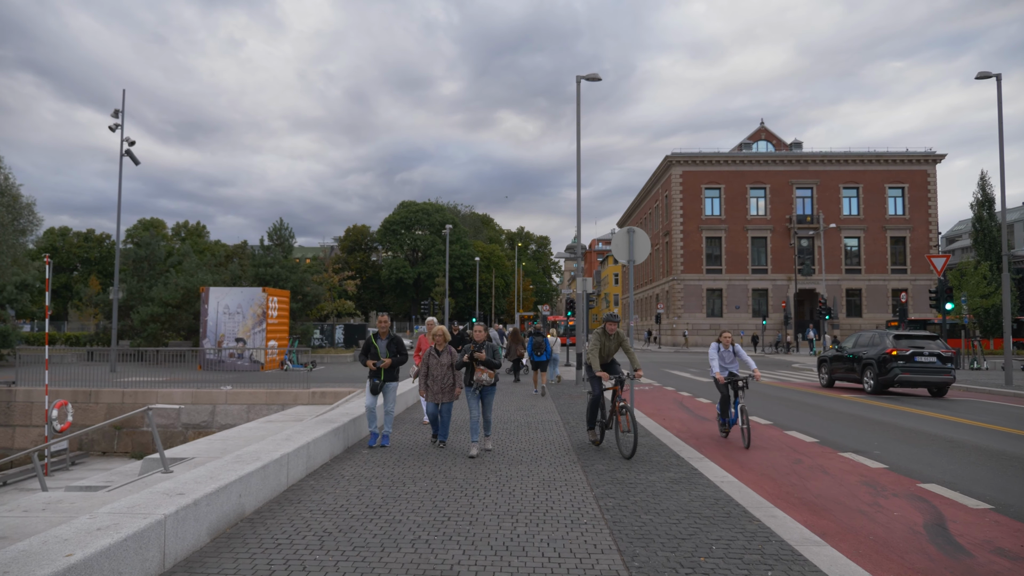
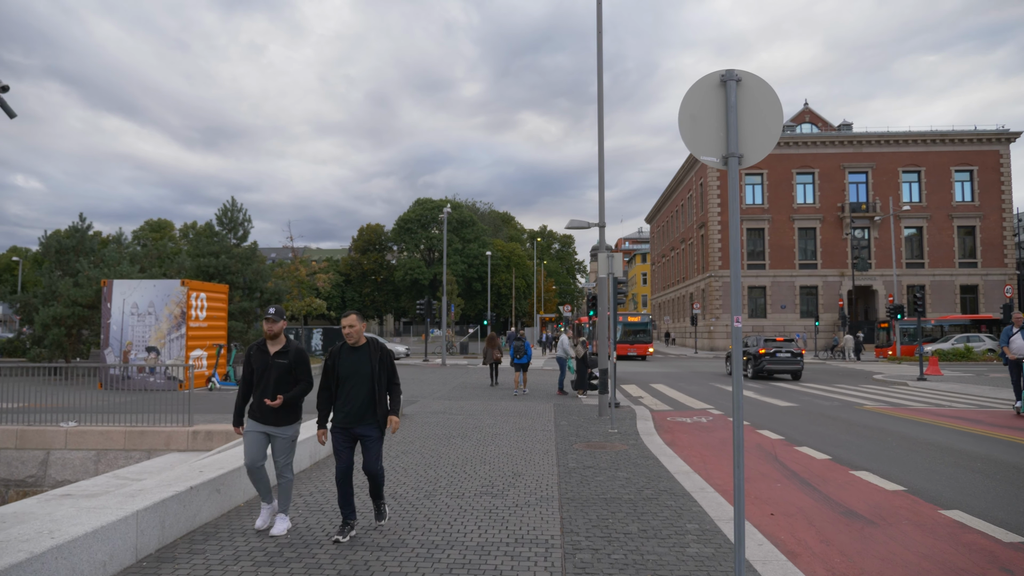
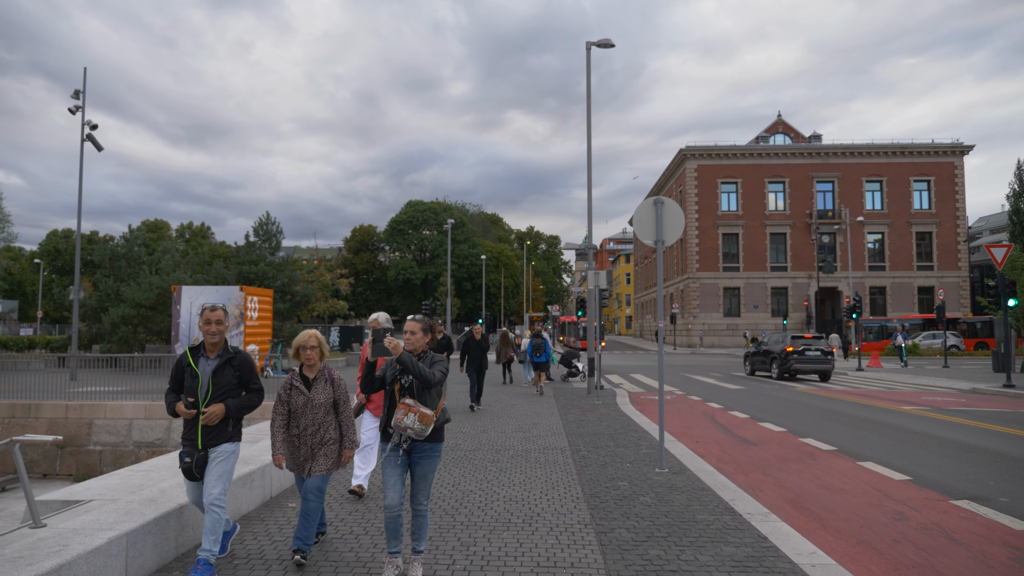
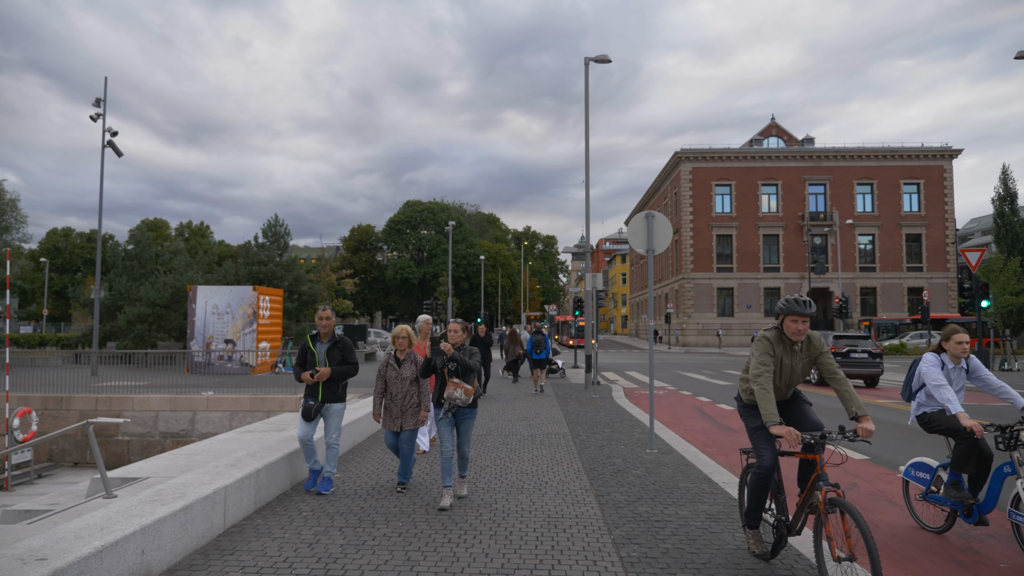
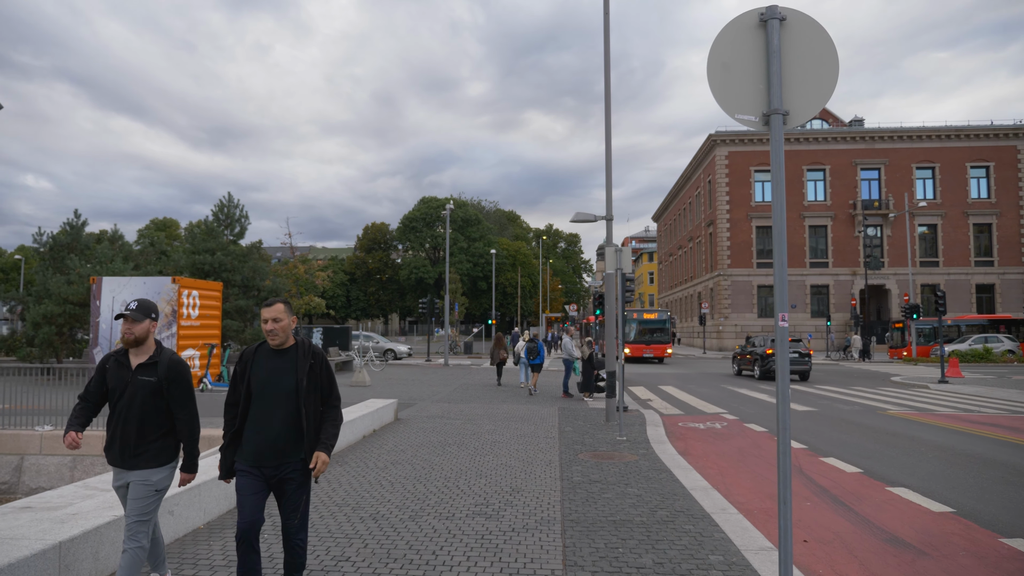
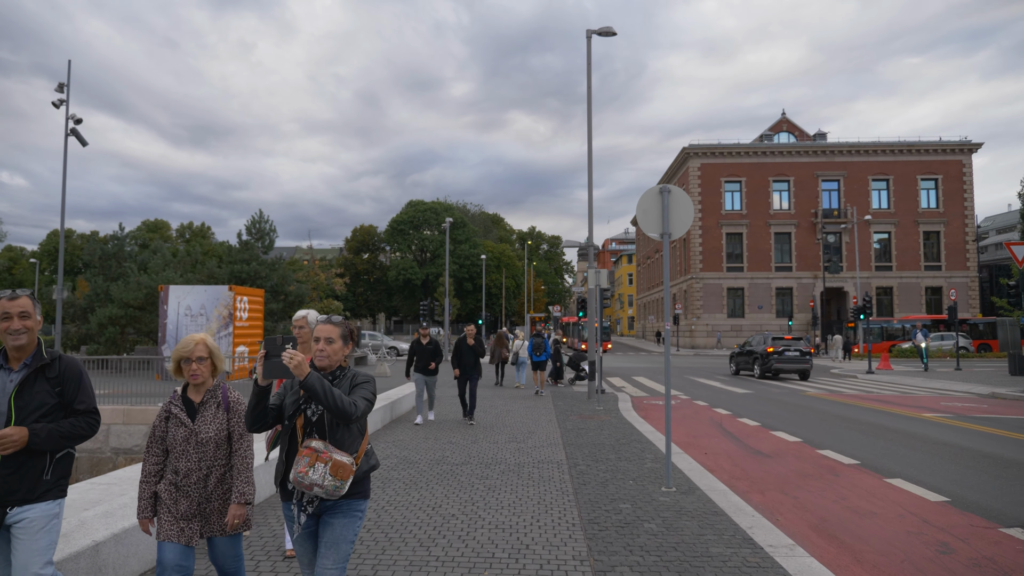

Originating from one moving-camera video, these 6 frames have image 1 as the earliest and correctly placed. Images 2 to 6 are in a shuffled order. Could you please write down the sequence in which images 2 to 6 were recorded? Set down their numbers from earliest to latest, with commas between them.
4, 3, 6, 2, 5
